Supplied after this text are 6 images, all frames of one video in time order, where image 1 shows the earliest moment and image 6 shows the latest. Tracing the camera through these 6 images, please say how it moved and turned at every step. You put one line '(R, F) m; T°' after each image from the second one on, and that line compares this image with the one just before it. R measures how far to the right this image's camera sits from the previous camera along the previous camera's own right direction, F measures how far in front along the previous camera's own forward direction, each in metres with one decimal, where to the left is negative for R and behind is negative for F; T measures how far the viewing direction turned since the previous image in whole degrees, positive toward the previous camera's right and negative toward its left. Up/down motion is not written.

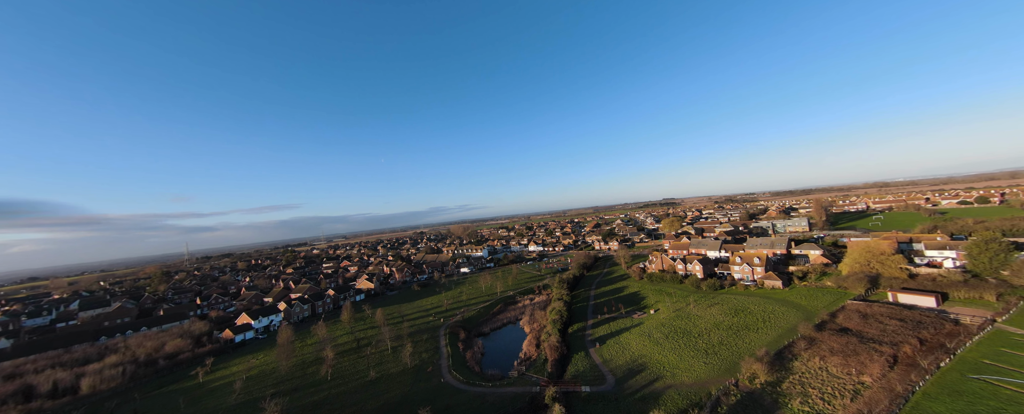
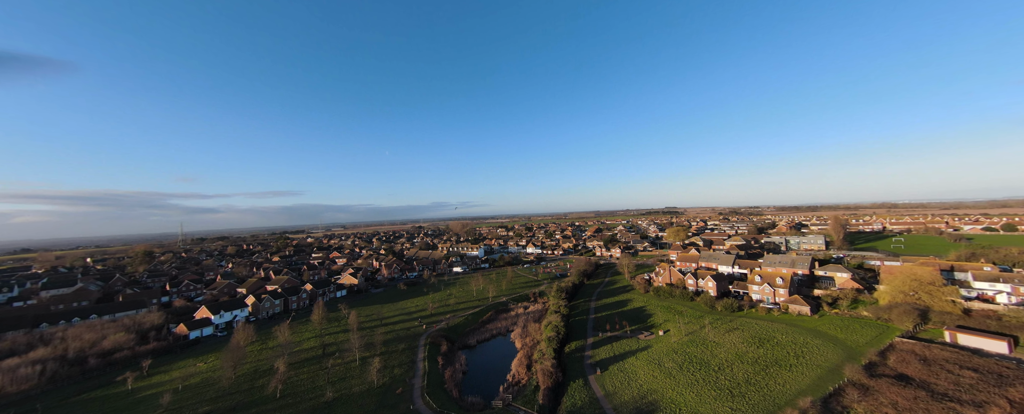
(+0.3, +3.3) m; 0°
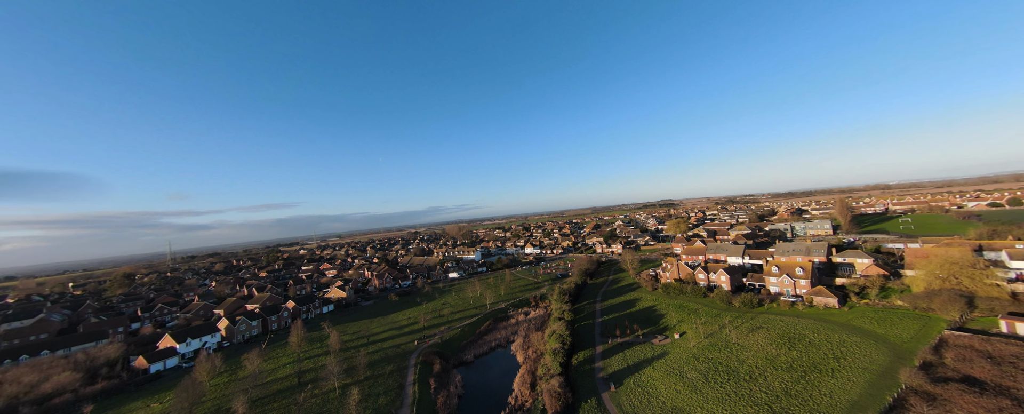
(+0.3, +2.5) m; +1°
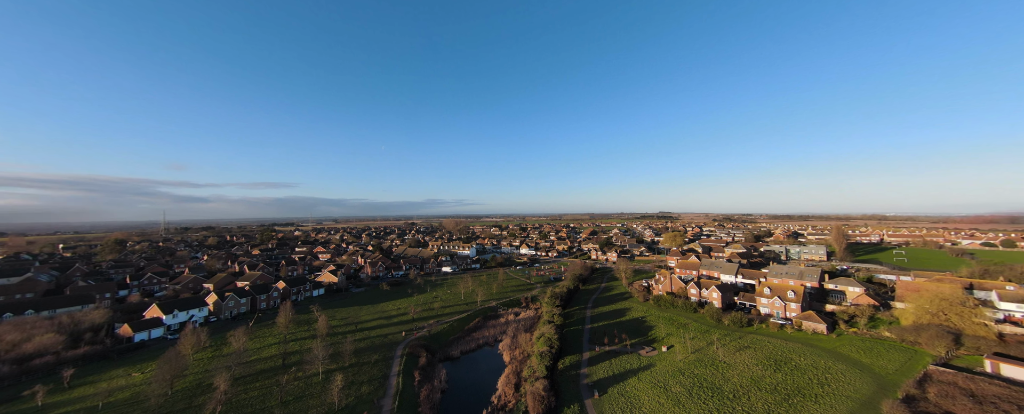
(-0.1, 0.0) m; 0°
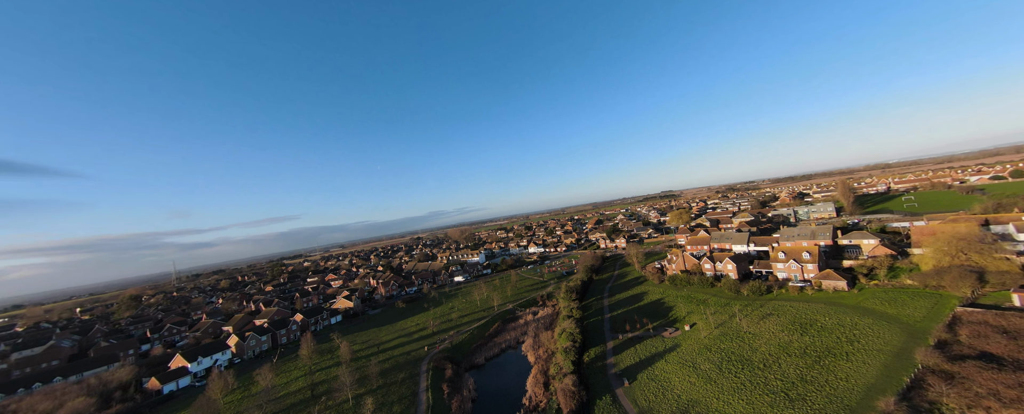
(-0.1, 0.0) m; 0°
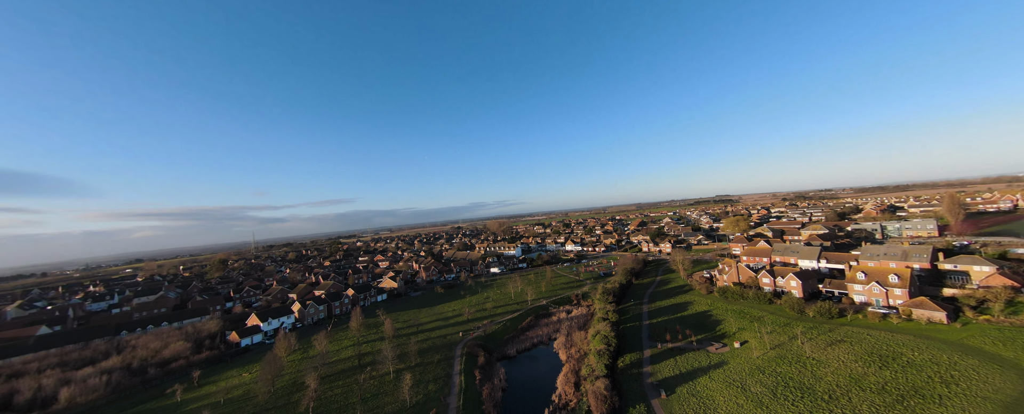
(-0.1, 0.0) m; -8°
